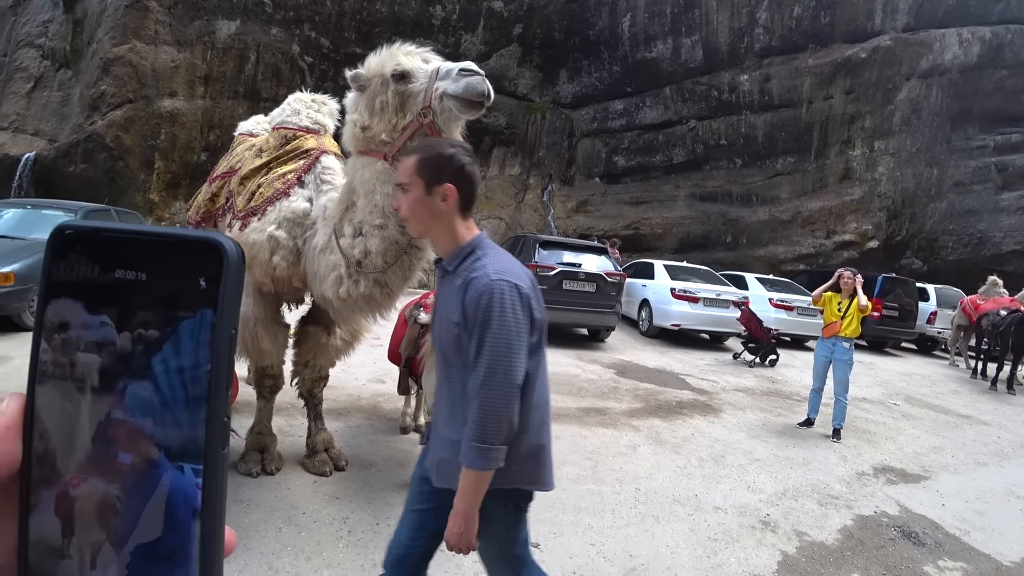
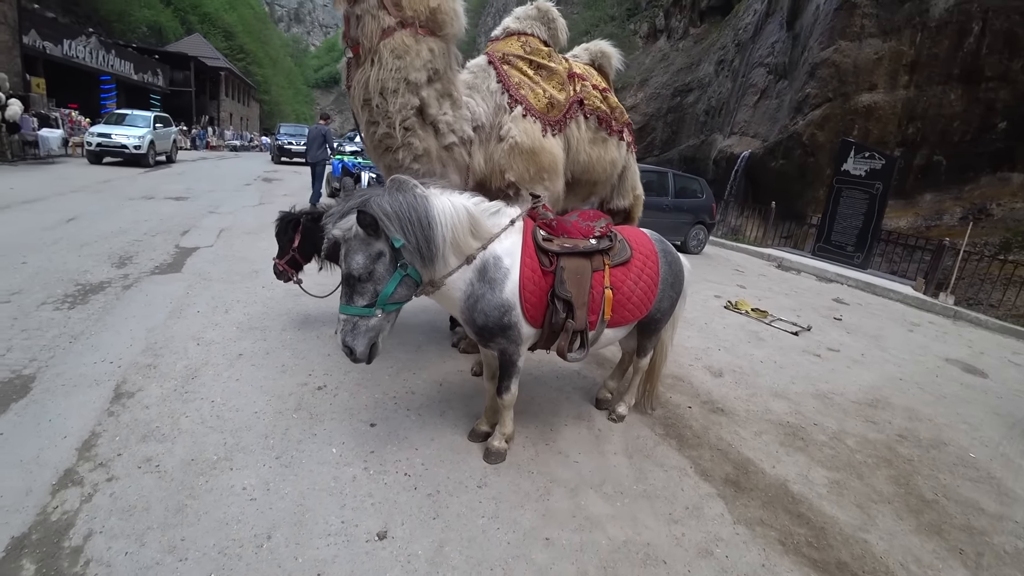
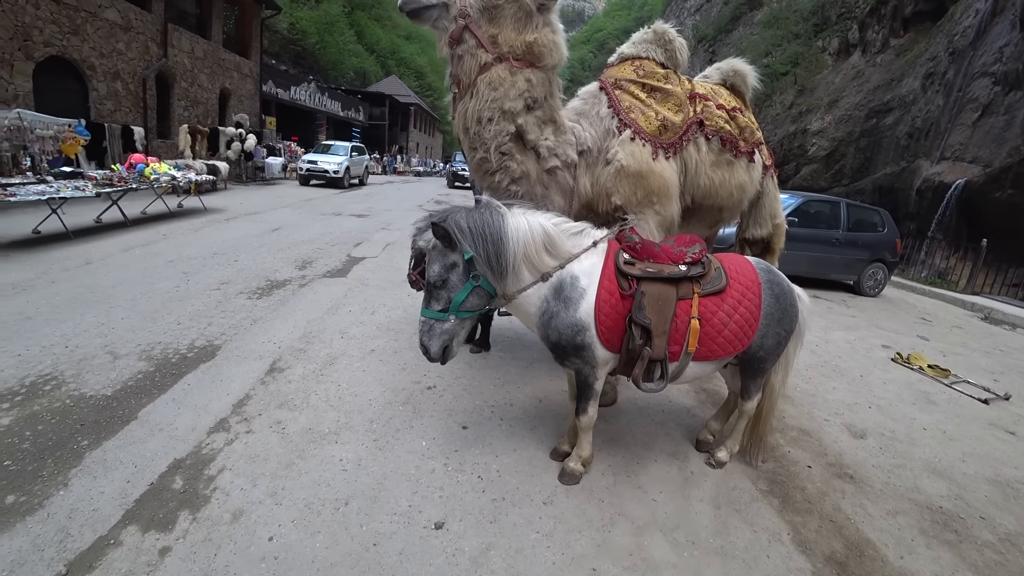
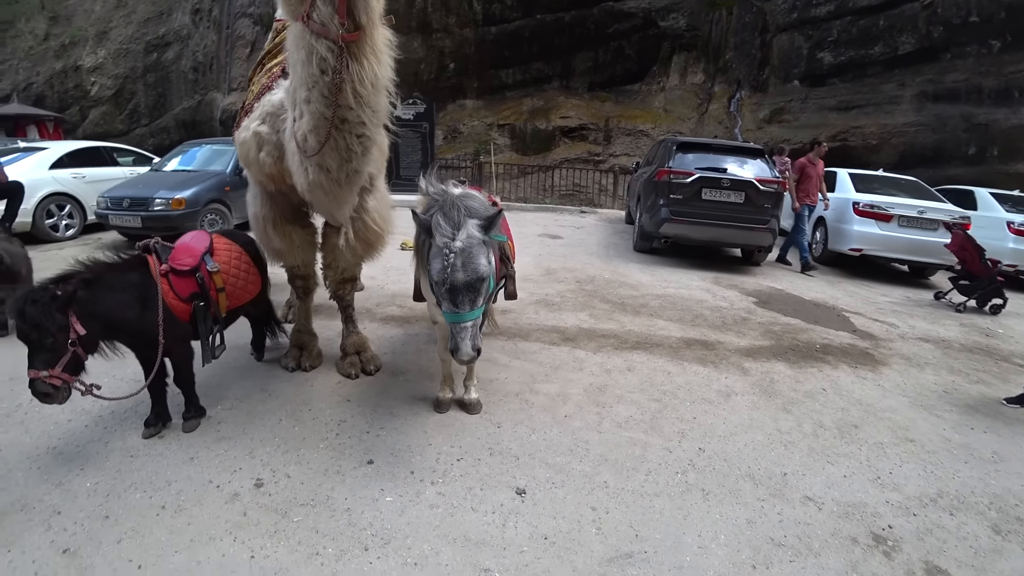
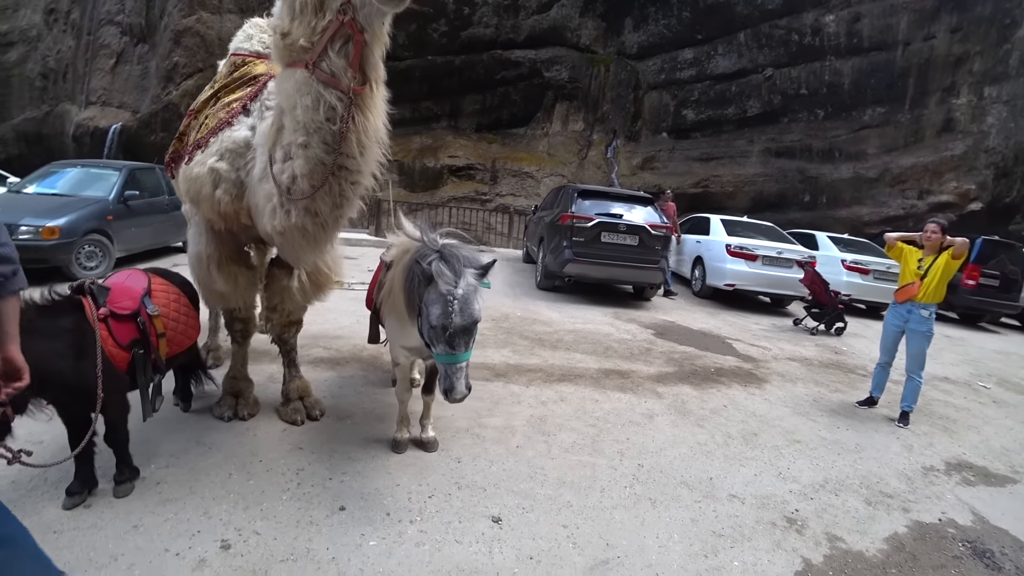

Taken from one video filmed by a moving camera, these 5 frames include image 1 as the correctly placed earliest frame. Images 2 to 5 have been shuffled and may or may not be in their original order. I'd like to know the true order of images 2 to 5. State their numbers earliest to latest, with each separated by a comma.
5, 4, 2, 3
